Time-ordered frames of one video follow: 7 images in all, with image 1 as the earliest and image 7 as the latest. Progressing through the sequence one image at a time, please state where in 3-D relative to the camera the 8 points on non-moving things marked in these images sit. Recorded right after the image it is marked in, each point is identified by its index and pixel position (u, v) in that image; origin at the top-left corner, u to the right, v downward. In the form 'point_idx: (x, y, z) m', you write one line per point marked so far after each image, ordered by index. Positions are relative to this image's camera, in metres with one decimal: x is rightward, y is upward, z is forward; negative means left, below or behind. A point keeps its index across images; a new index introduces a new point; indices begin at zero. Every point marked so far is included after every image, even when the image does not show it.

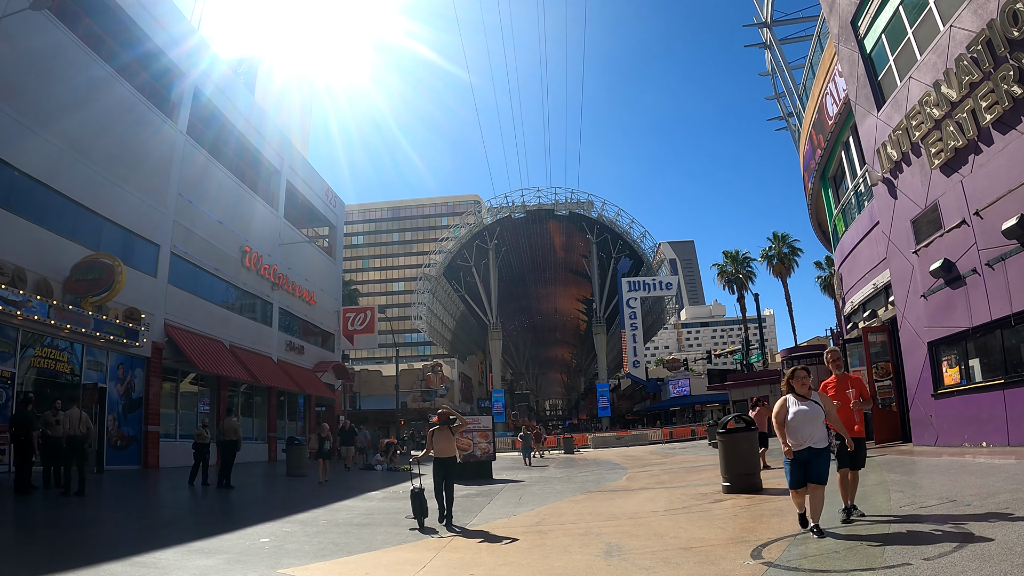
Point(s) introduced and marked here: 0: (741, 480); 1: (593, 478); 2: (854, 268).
0: (+3.2, -2.7, +9.2) m
1: (+1.7, -4.1, +14.2) m
2: (+9.7, +0.6, +18.6) m
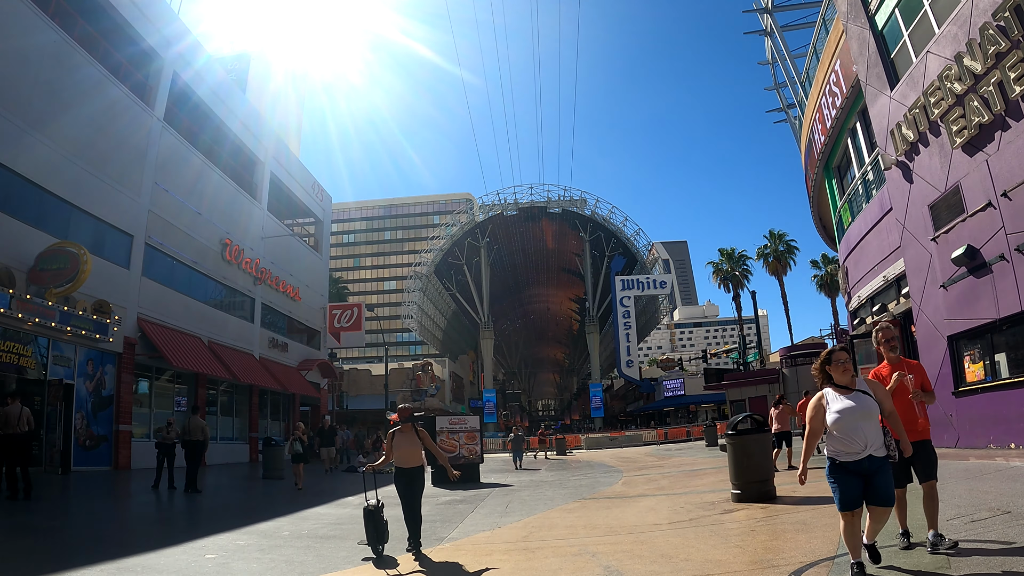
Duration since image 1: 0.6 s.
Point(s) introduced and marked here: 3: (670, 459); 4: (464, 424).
0: (+3.0, -2.5, +8.2) m
1: (+1.5, -3.9, +13.2) m
2: (+9.5, +0.8, +17.7) m
3: (+4.7, -5.1, +19.7) m
4: (-1.2, -3.4, +16.4) m
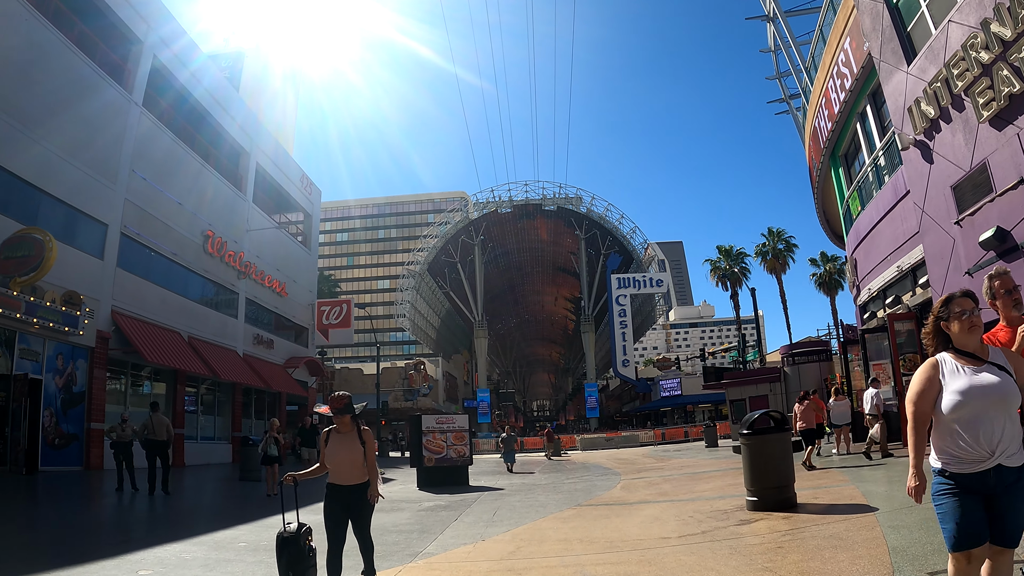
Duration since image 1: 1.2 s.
0: (+2.8, -2.3, +7.3) m
1: (+1.3, -3.7, +12.2) m
2: (+9.3, +1.0, +16.8) m
3: (+4.5, -4.9, +18.8) m
4: (-1.4, -3.2, +15.4) m
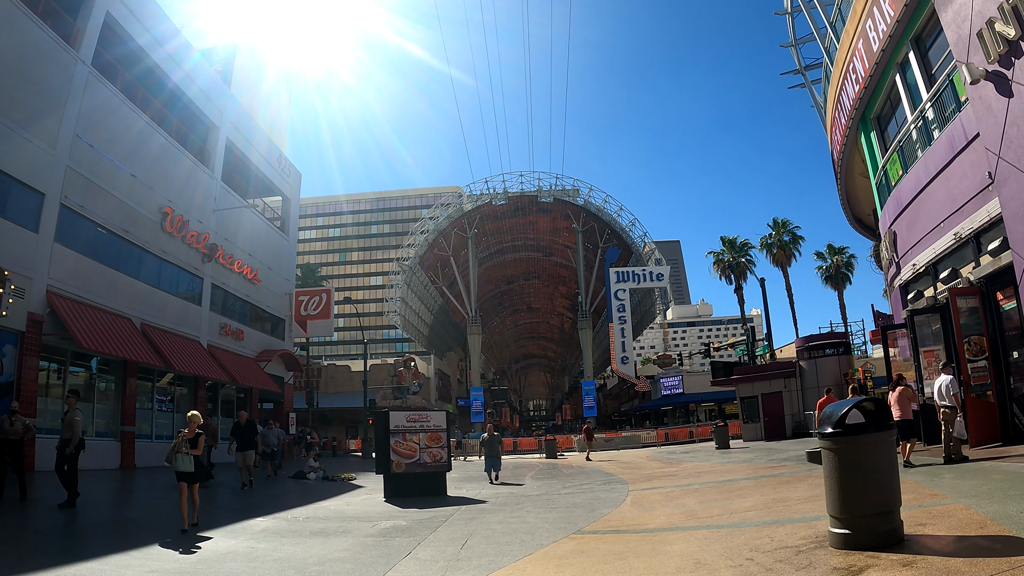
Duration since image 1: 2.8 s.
0: (+2.6, -1.7, +4.9) m
1: (+1.0, -3.2, +9.8) m
2: (+9.0, +1.5, +14.4) m
3: (+4.2, -4.4, +16.4) m
4: (-1.7, -2.6, +13.0) m
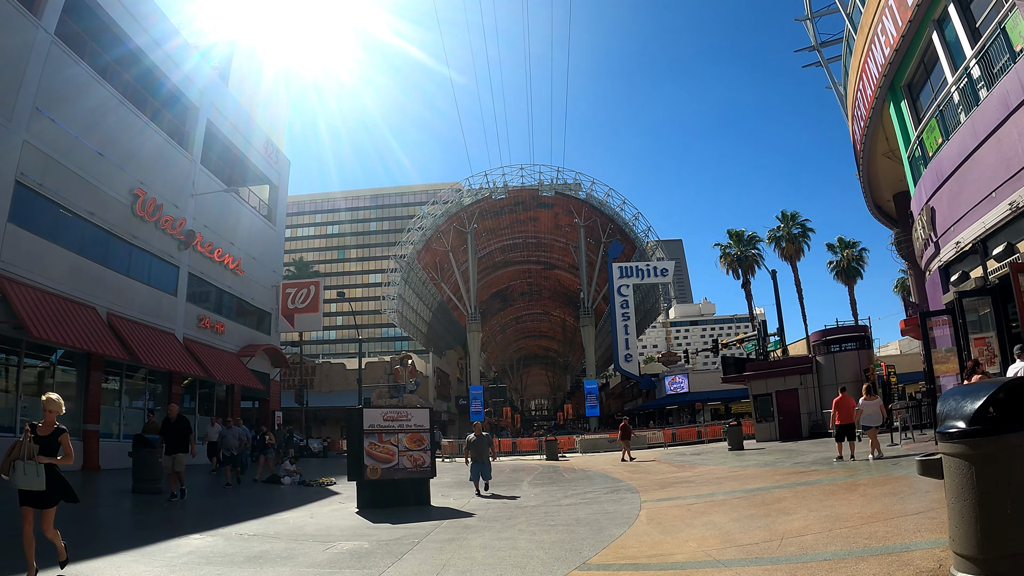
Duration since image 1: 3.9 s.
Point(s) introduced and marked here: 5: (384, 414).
0: (+2.5, -1.4, +3.2) m
1: (+0.9, -2.8, +8.1) m
2: (+8.9, +1.9, +12.7) m
3: (+4.1, -4.0, +14.7) m
4: (-1.8, -2.3, +11.3) m
5: (-2.2, -2.2, +11.2) m
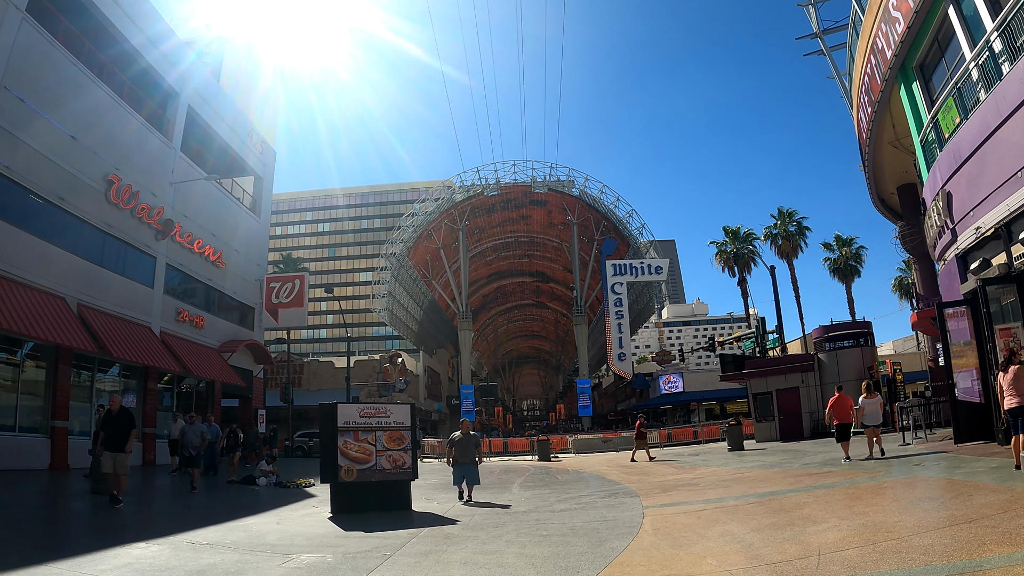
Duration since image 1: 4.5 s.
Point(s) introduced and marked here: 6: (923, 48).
0: (+2.4, -1.2, +2.3) m
1: (+0.8, -2.6, +7.2) m
2: (+8.7, +2.1, +11.9) m
3: (+3.9, -3.8, +13.8) m
4: (-2.0, -2.0, +10.4) m
5: (-2.4, -1.9, +10.3) m
6: (+9.4, +5.5, +14.9) m
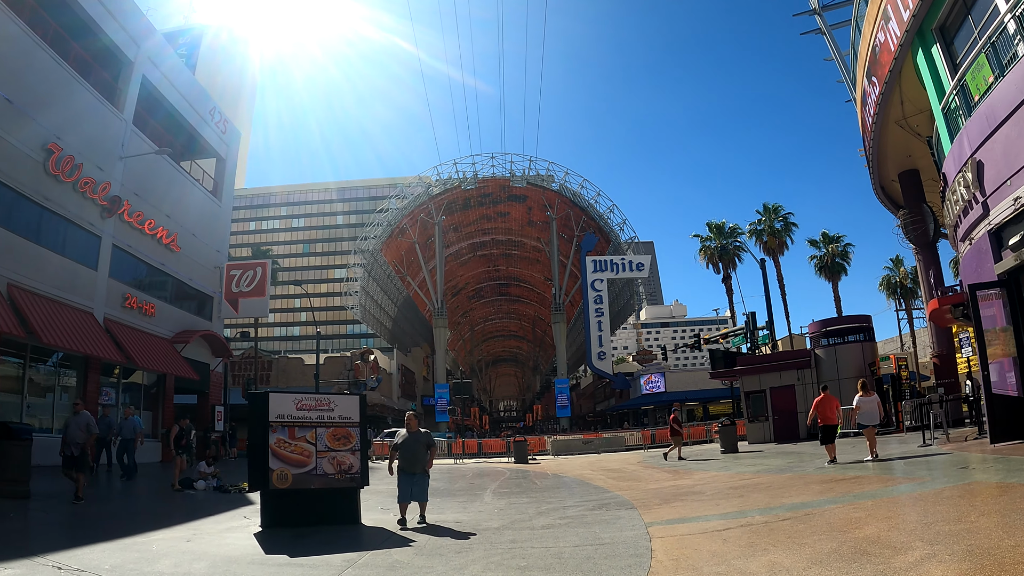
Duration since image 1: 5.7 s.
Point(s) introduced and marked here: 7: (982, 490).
0: (+2.3, -0.7, +0.7) m
1: (+0.5, -2.2, +5.5) m
2: (+8.3, +2.4, +10.4) m
3: (+3.4, -3.4, +12.2) m
4: (-2.4, -1.6, +8.5) m
5: (-2.7, -1.5, +8.4) m
6: (+9.0, +5.8, +13.5) m
7: (+4.7, -2.1, +6.6) m
